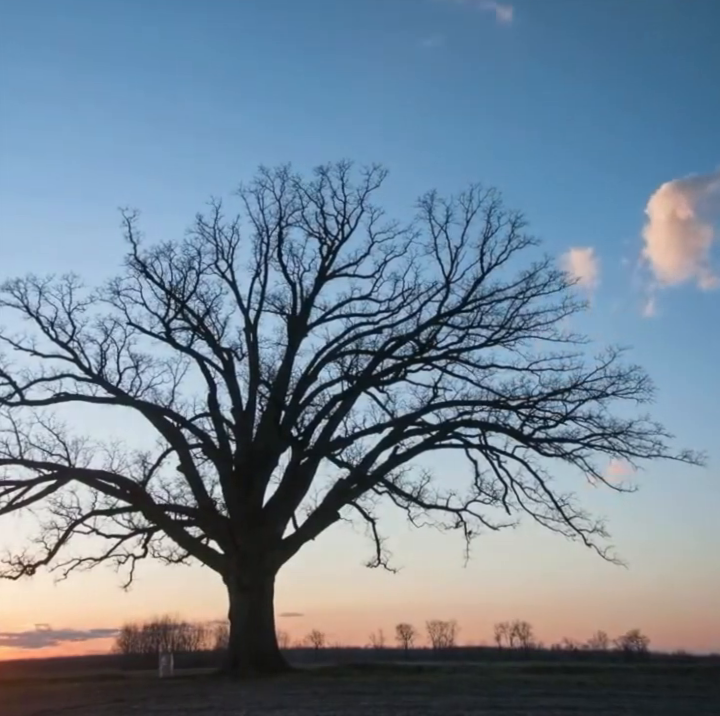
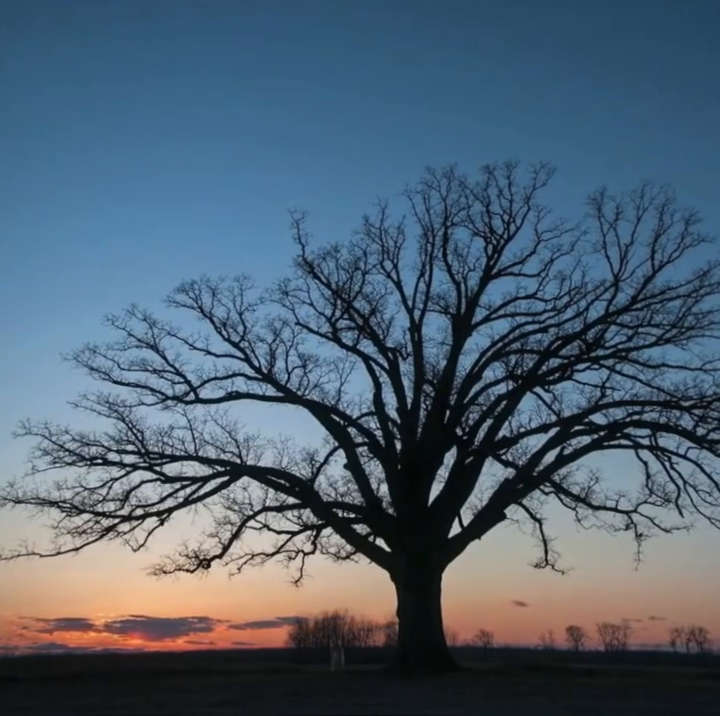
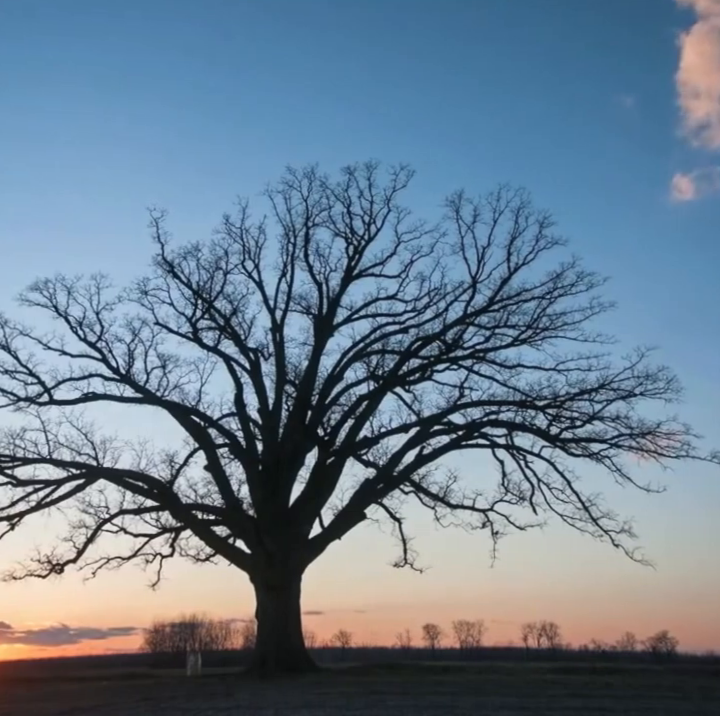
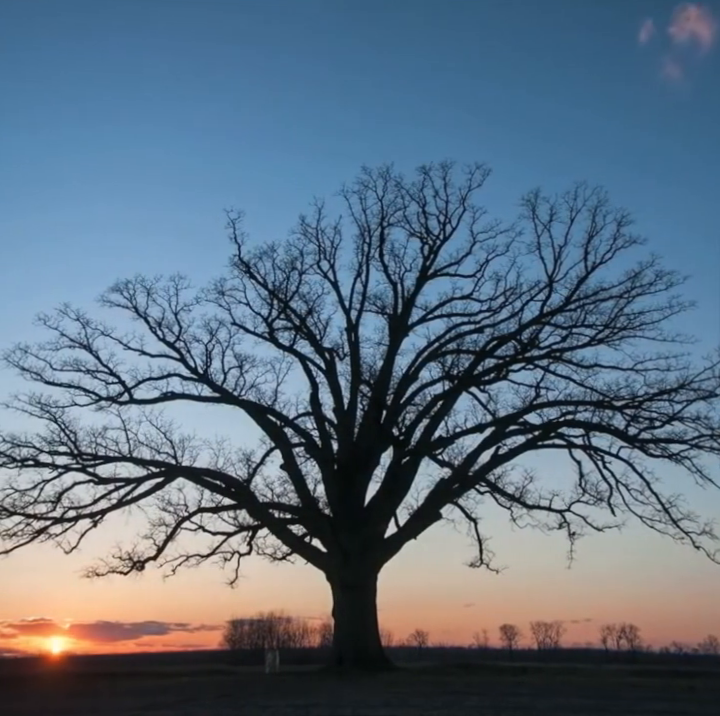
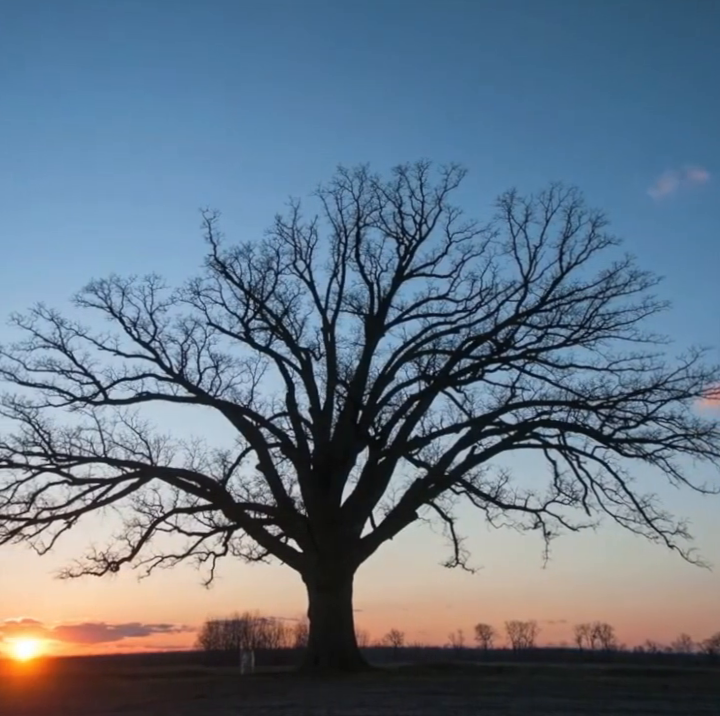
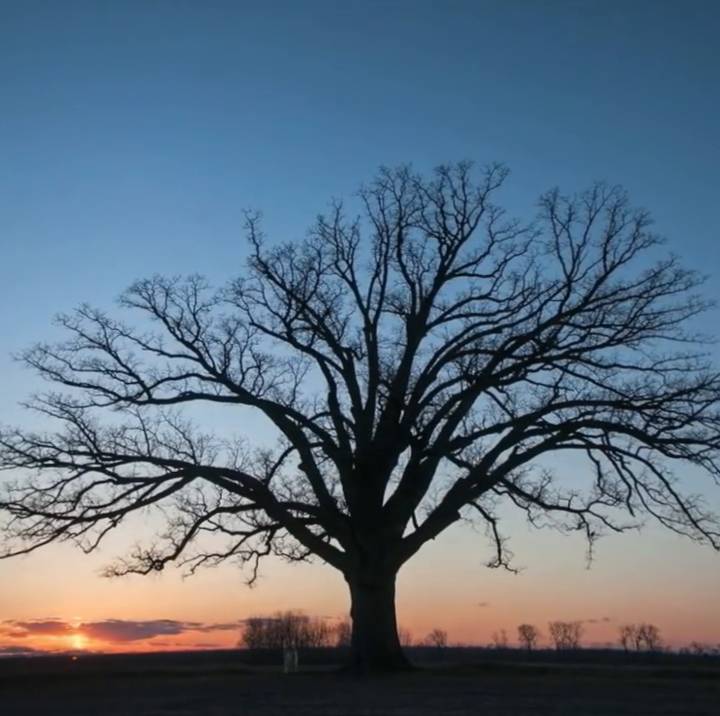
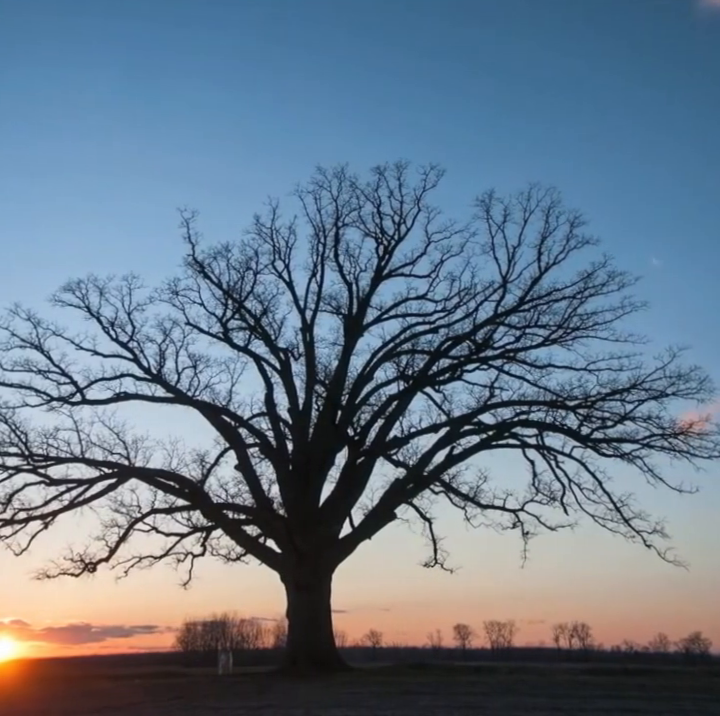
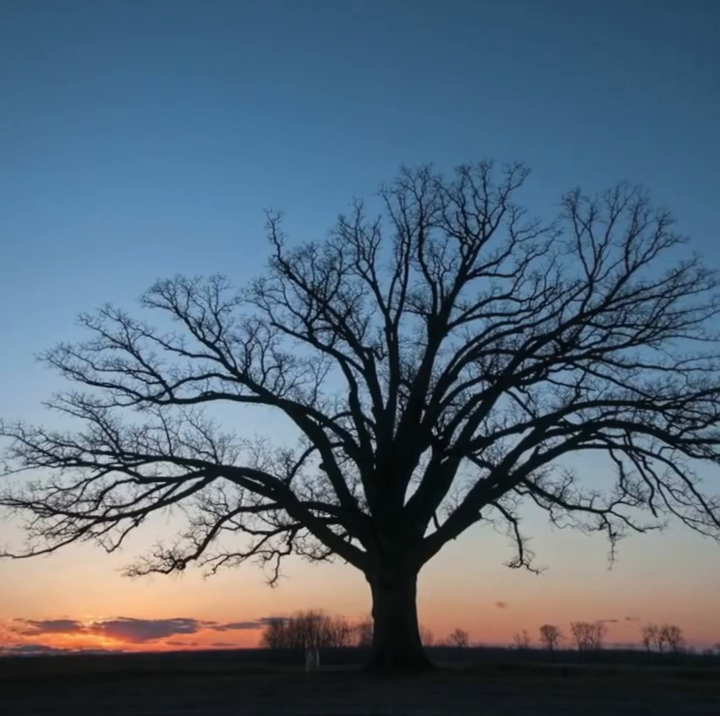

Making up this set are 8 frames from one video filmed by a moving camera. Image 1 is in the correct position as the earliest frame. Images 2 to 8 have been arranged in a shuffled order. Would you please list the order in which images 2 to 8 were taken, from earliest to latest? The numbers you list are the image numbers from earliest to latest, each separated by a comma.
3, 7, 5, 4, 6, 8, 2
